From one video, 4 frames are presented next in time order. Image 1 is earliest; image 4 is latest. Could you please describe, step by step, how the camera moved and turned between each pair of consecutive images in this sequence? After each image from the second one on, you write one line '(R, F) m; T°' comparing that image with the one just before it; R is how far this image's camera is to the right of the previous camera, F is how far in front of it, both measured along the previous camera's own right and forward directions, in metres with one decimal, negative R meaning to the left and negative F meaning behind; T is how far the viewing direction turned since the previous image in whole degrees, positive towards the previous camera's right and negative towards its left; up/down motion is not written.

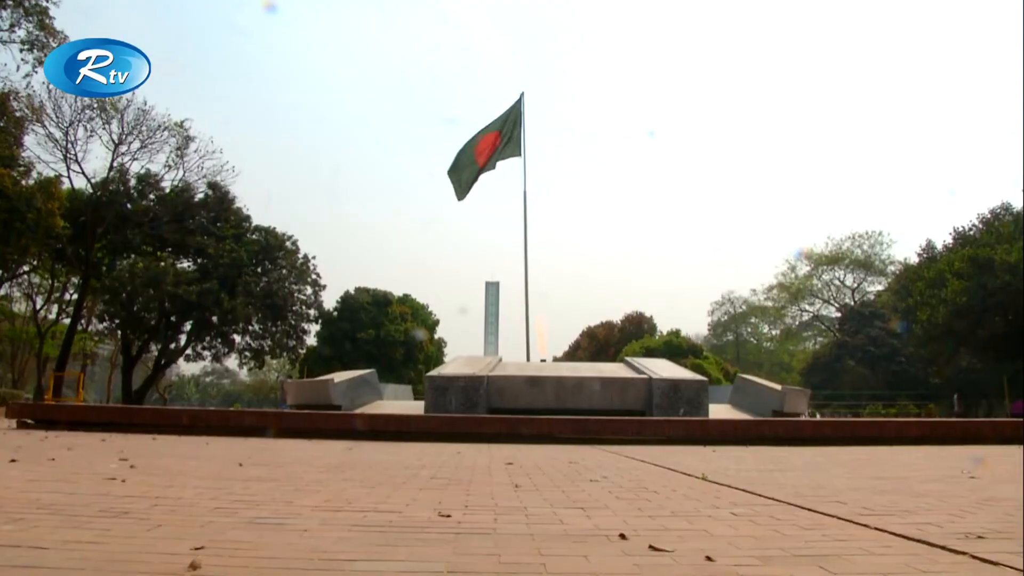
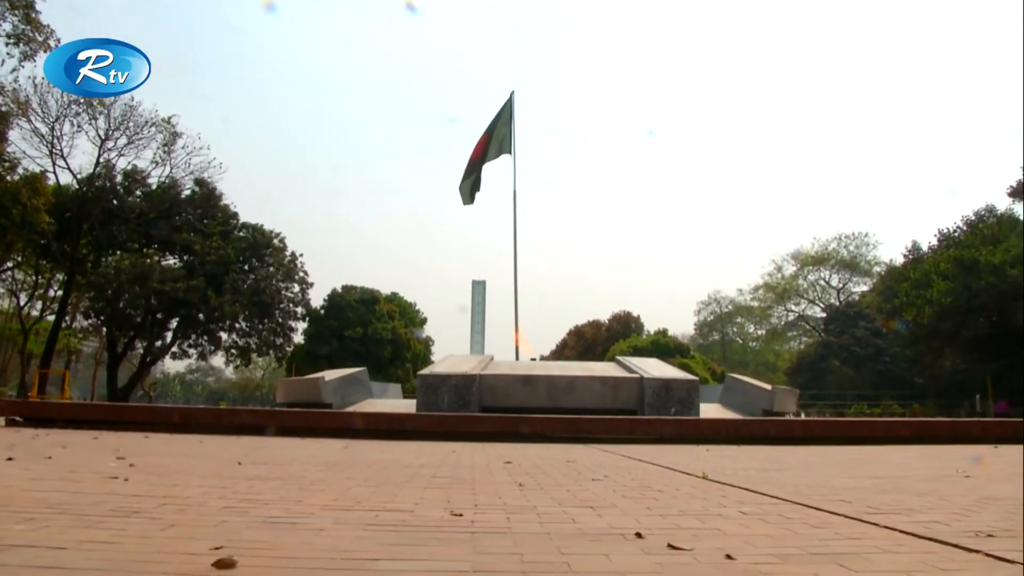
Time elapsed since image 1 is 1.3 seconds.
(-1.9, 0.0) m; +1°
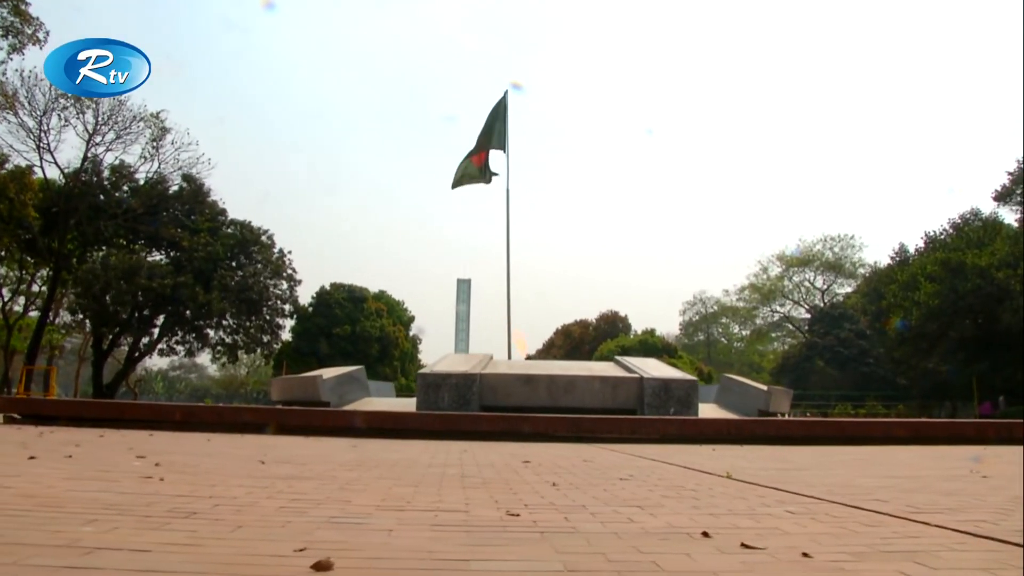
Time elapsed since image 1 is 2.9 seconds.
(-5.1, -0.6) m; +1°
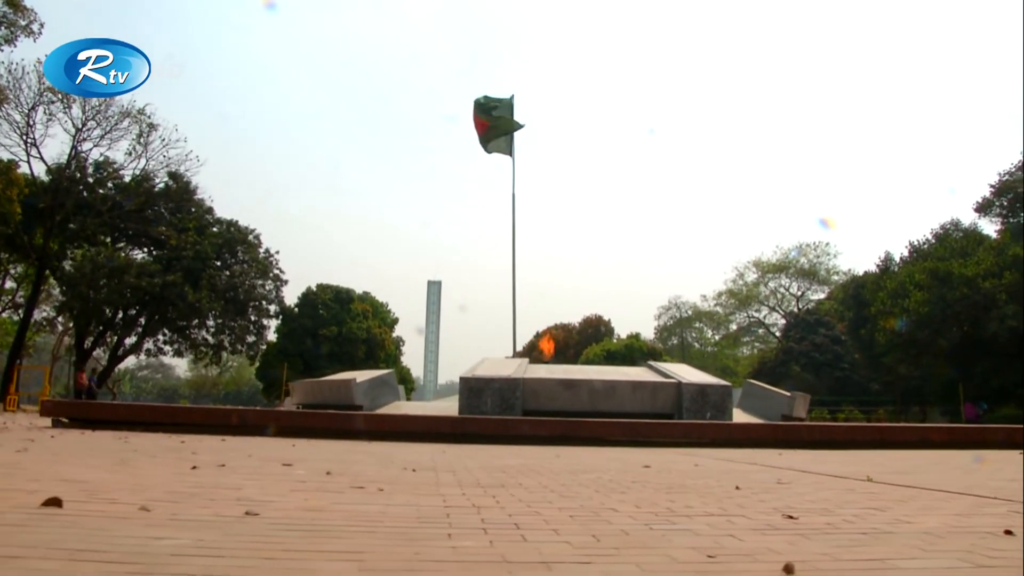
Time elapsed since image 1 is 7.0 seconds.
(+5.3, -1.8) m; +1°
